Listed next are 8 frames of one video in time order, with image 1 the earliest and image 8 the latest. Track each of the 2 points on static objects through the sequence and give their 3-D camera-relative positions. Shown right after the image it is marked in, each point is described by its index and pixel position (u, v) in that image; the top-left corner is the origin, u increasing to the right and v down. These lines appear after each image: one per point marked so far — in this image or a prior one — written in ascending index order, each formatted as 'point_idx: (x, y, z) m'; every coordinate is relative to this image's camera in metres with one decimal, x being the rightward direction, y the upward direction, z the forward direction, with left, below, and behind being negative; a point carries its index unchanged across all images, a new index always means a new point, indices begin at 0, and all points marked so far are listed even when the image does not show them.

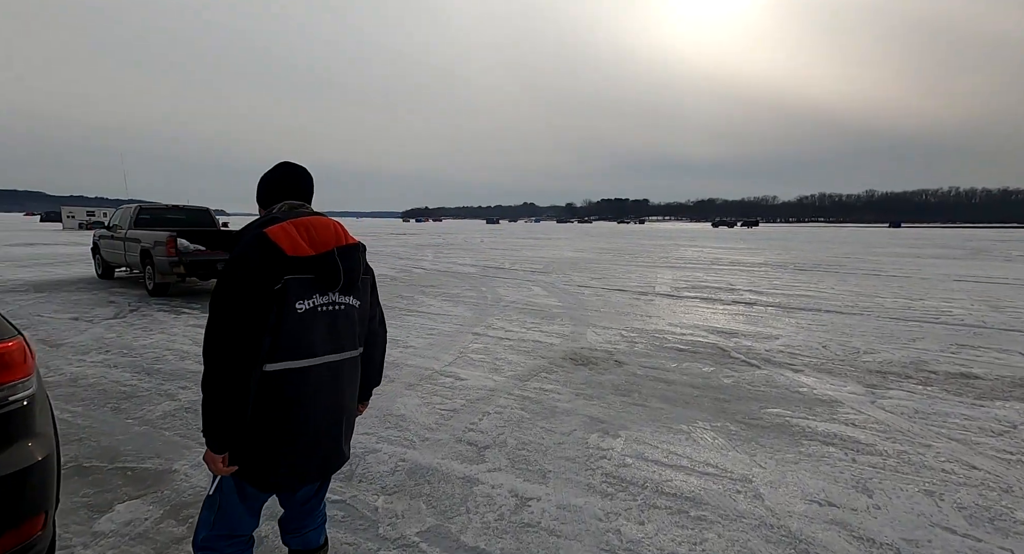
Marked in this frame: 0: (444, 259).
0: (-2.7, +0.7, +19.4) m
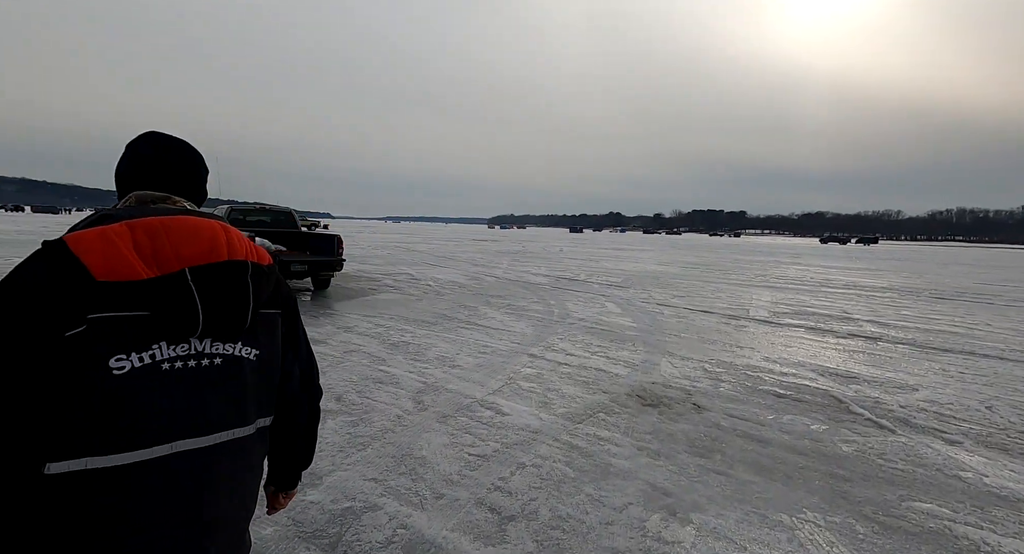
0: (+0.3, +0.3, +18.9) m
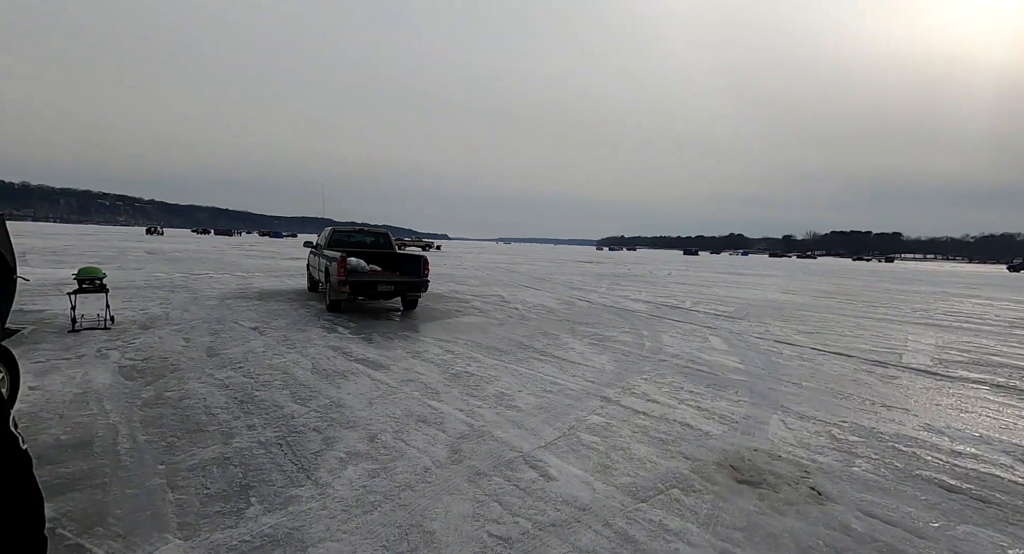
0: (+4.0, -0.6, +17.6) m
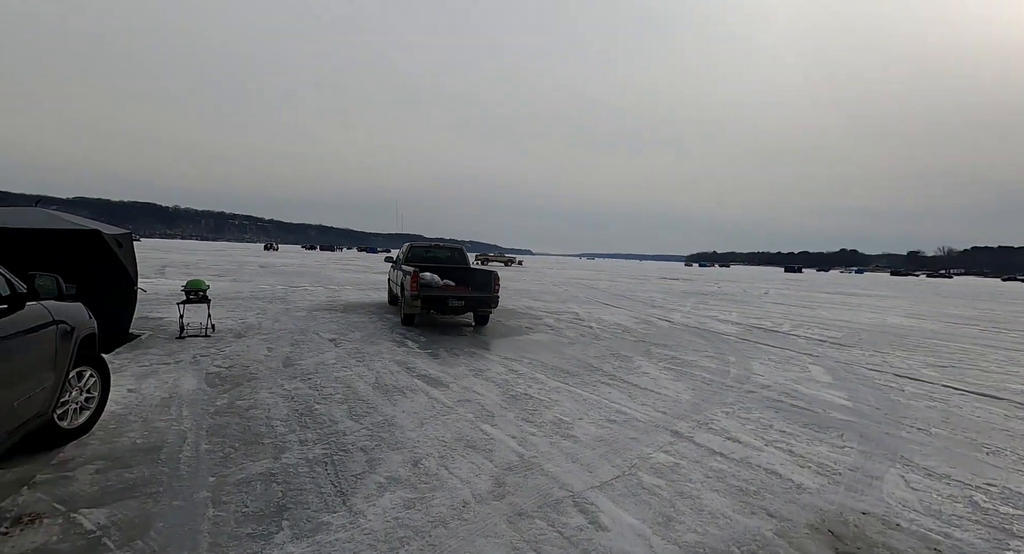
0: (+6.6, -1.2, +16.4) m
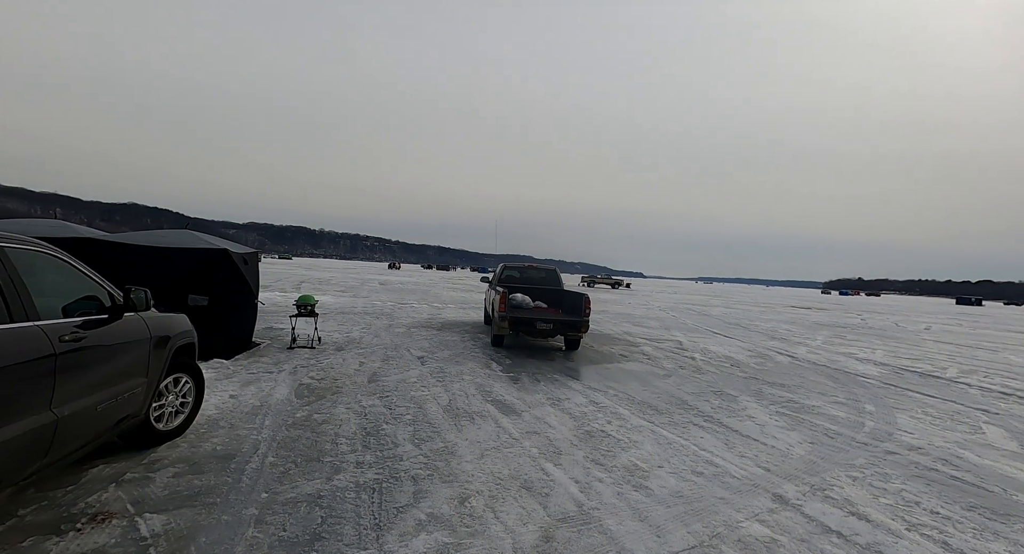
0: (+9.7, -2.1, +14.1) m
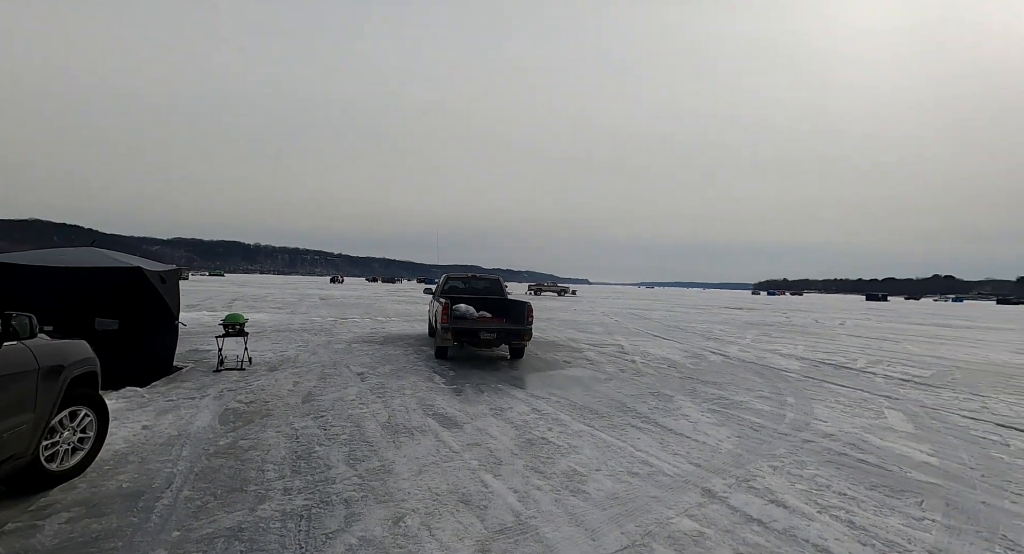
0: (+8.0, -2.1, +15.0) m
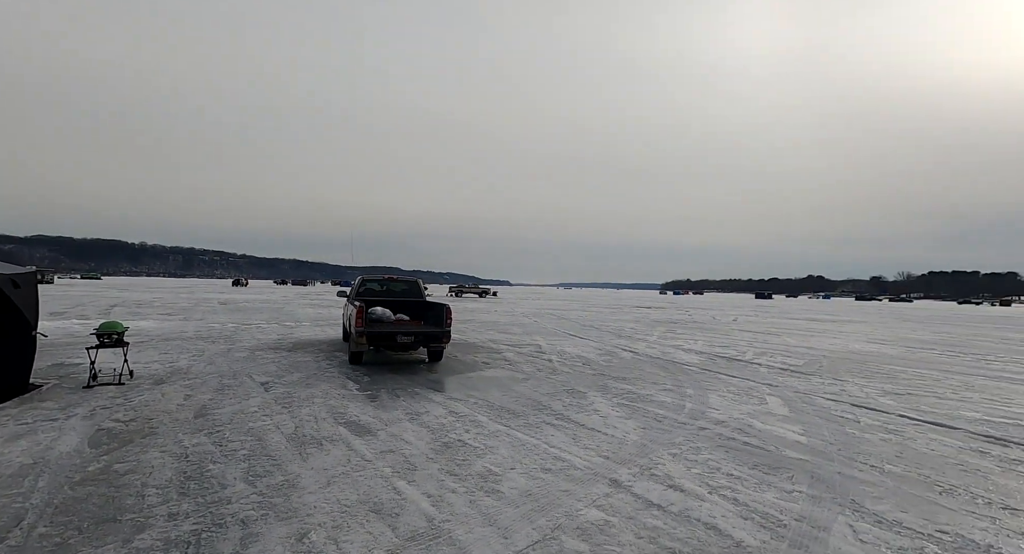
0: (+5.4, -2.2, +16.1) m
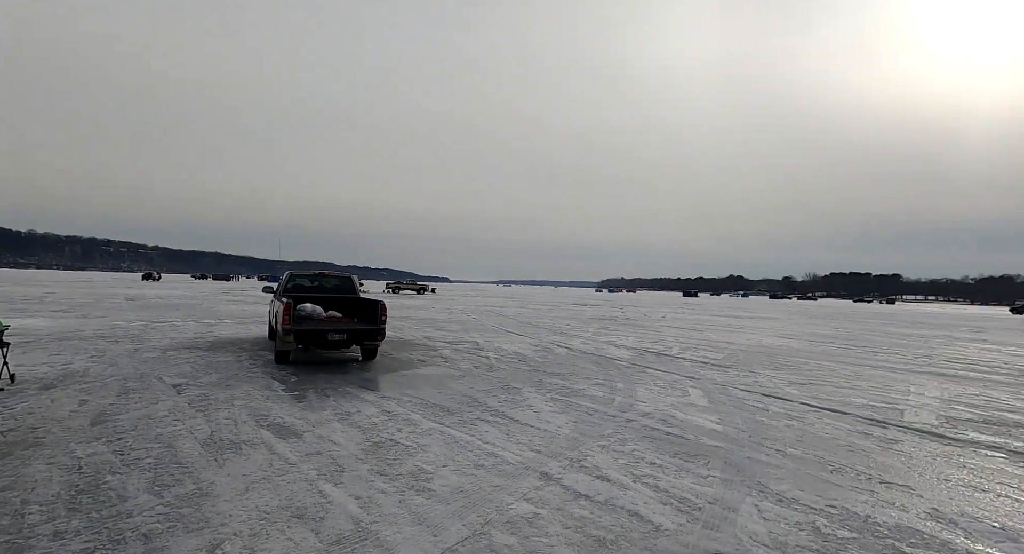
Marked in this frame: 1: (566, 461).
0: (+3.2, -2.1, +16.7) m
1: (+0.5, -1.8, +4.7) m
